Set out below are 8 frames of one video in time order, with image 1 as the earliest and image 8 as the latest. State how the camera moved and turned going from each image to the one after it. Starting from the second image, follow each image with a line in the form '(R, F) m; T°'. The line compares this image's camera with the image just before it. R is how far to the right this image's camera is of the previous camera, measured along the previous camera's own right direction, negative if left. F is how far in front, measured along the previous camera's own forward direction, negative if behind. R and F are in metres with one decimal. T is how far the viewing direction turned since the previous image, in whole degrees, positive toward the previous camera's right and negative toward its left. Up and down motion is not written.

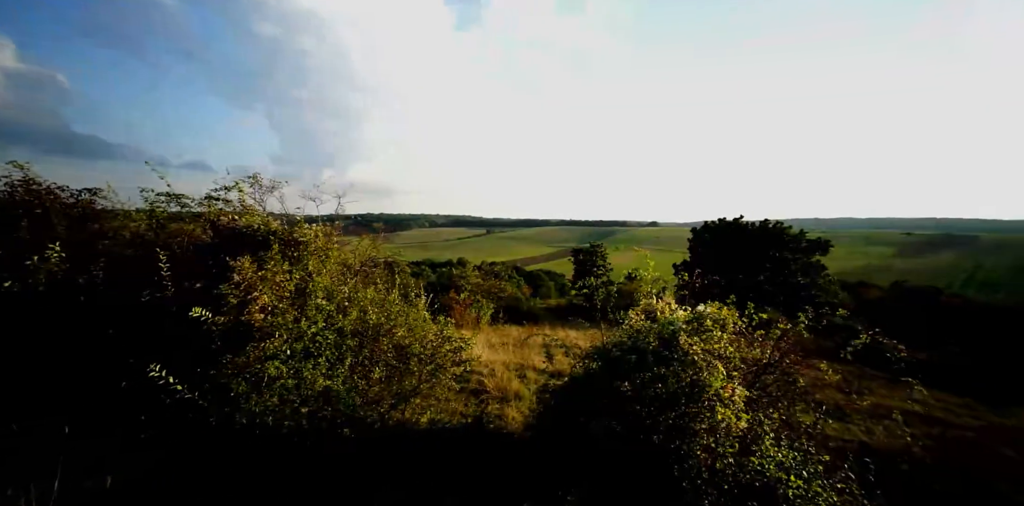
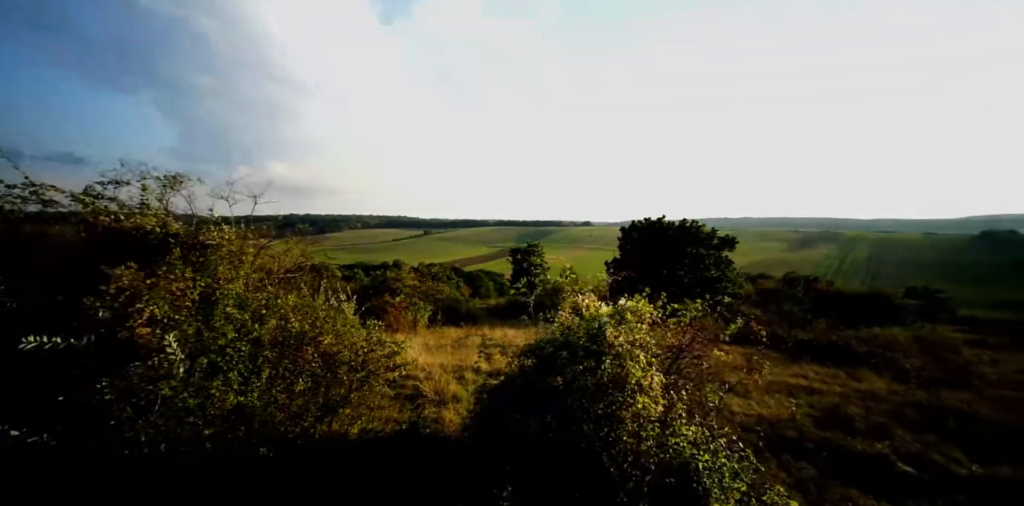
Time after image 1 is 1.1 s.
(+0.4, -1.0) m; +8°
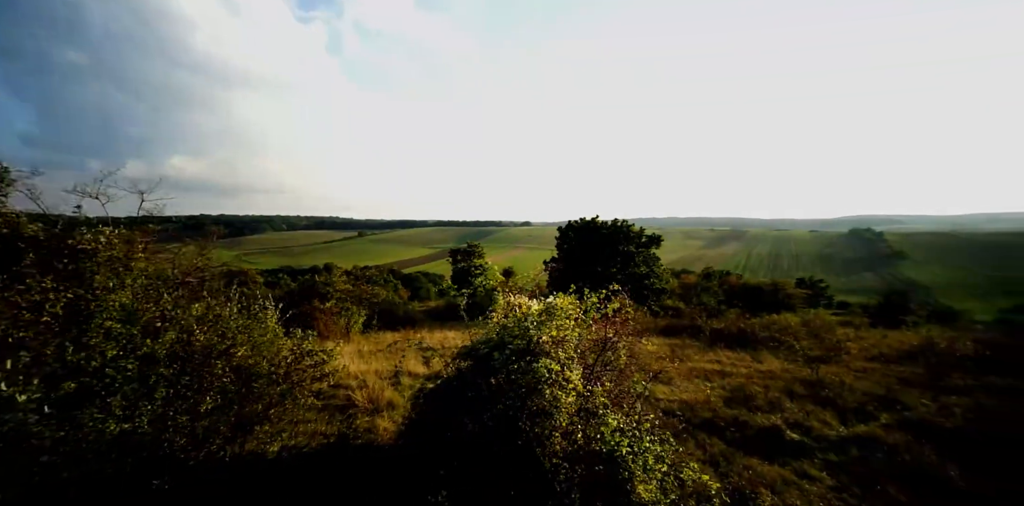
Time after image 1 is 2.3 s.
(+0.1, -0.7) m; +7°
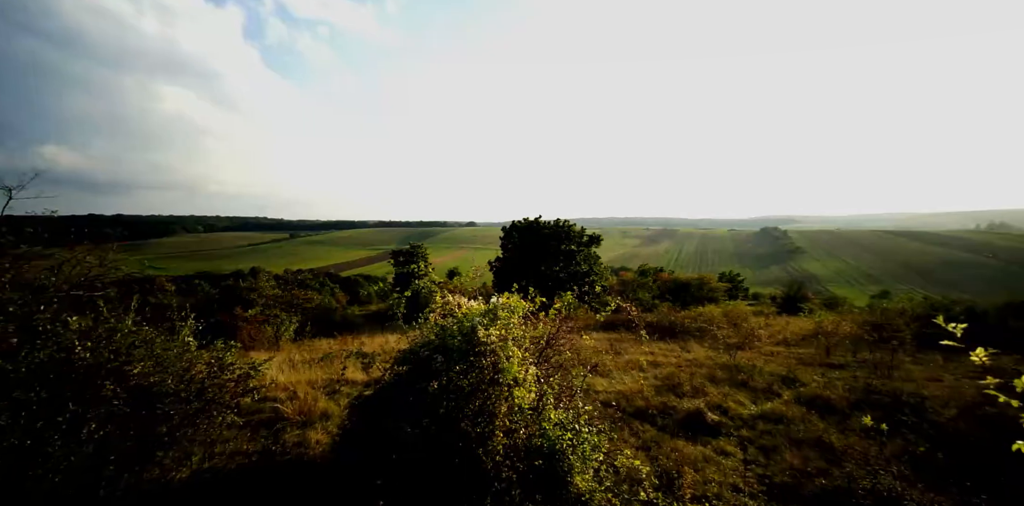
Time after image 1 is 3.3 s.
(+0.1, -0.4) m; +7°
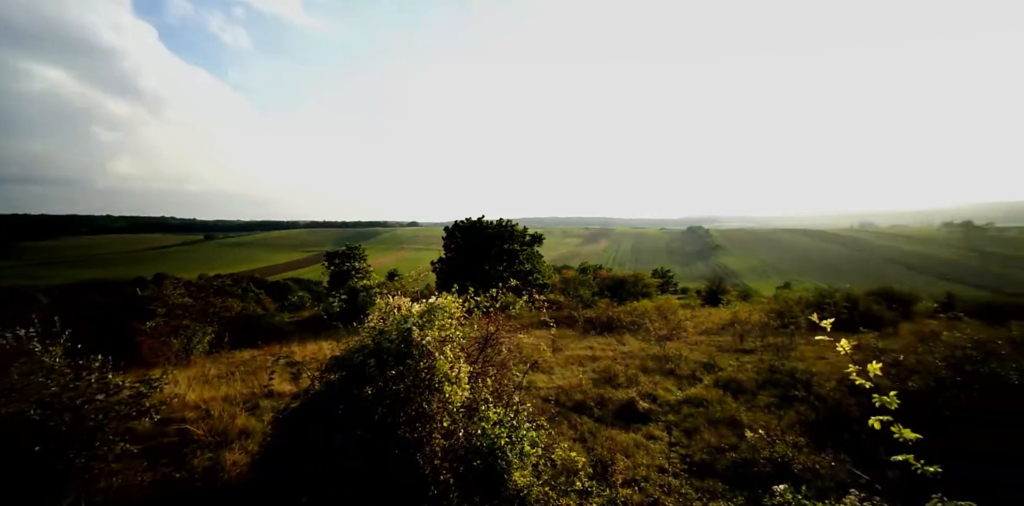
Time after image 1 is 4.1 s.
(+0.1, -0.3) m; +7°
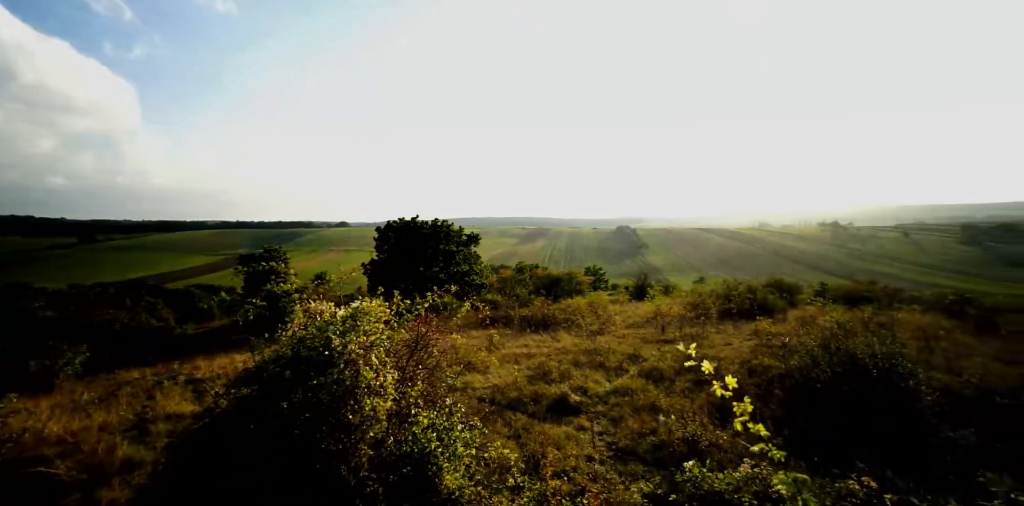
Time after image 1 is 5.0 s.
(0.0, -0.2) m; +8°
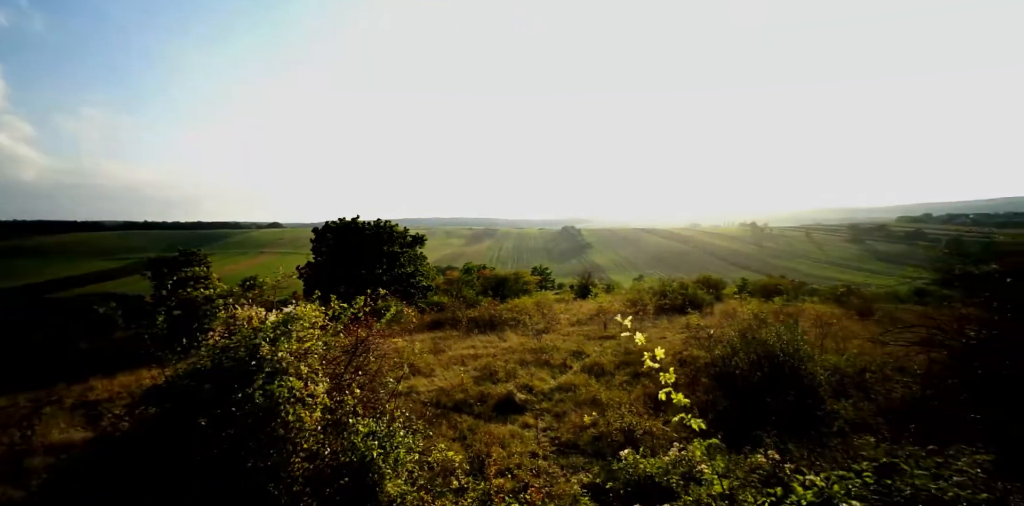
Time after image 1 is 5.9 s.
(0.0, -0.1) m; +6°
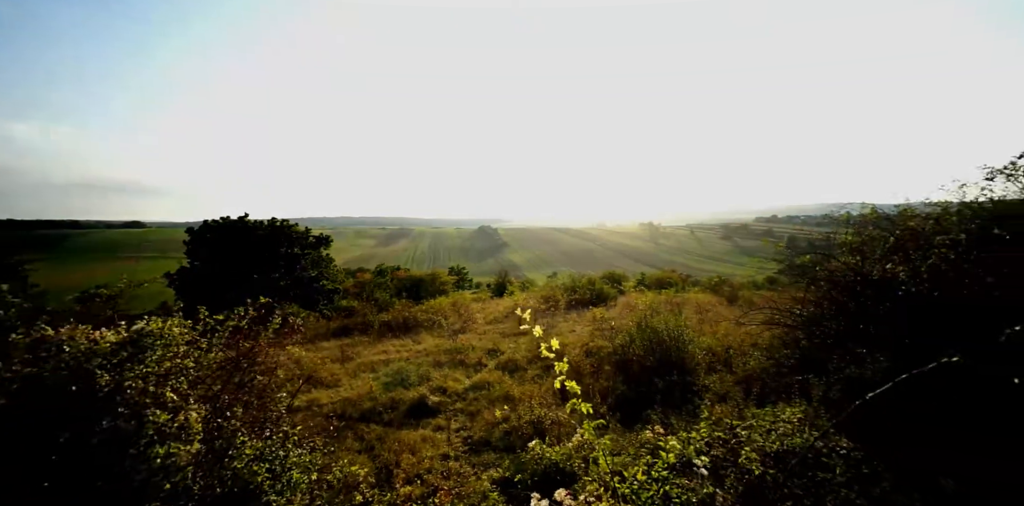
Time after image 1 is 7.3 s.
(+0.1, 0.0) m; +10°
